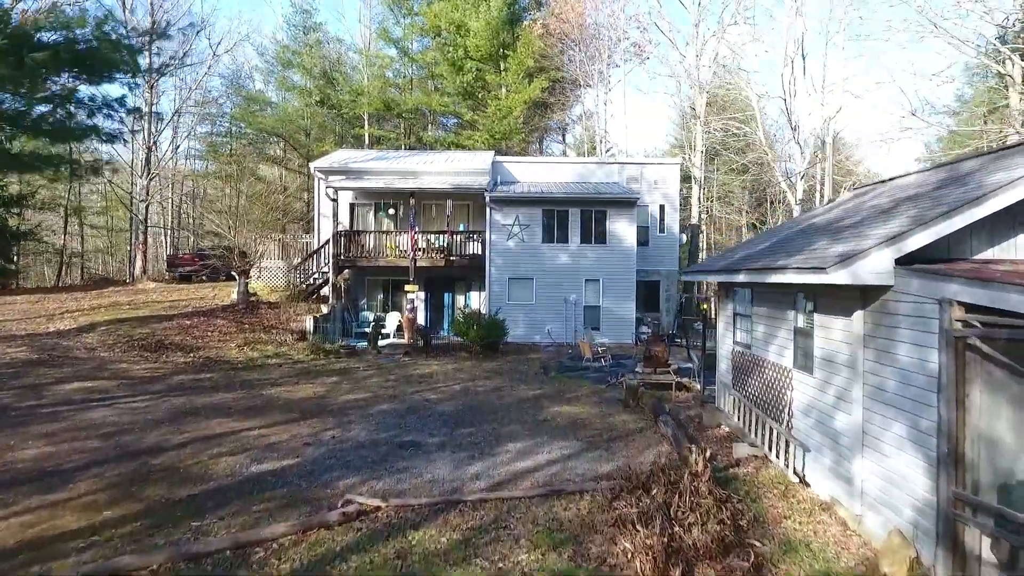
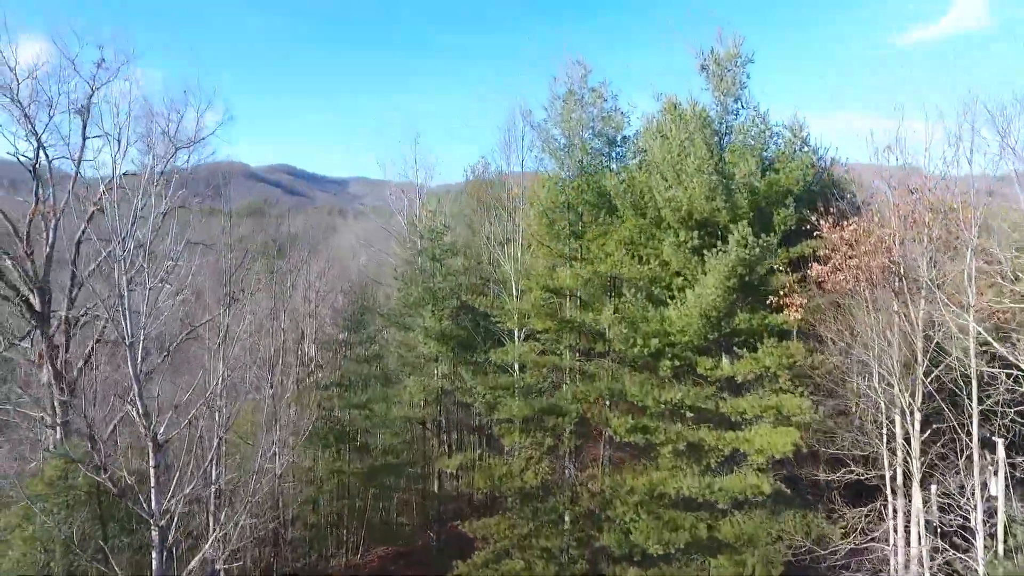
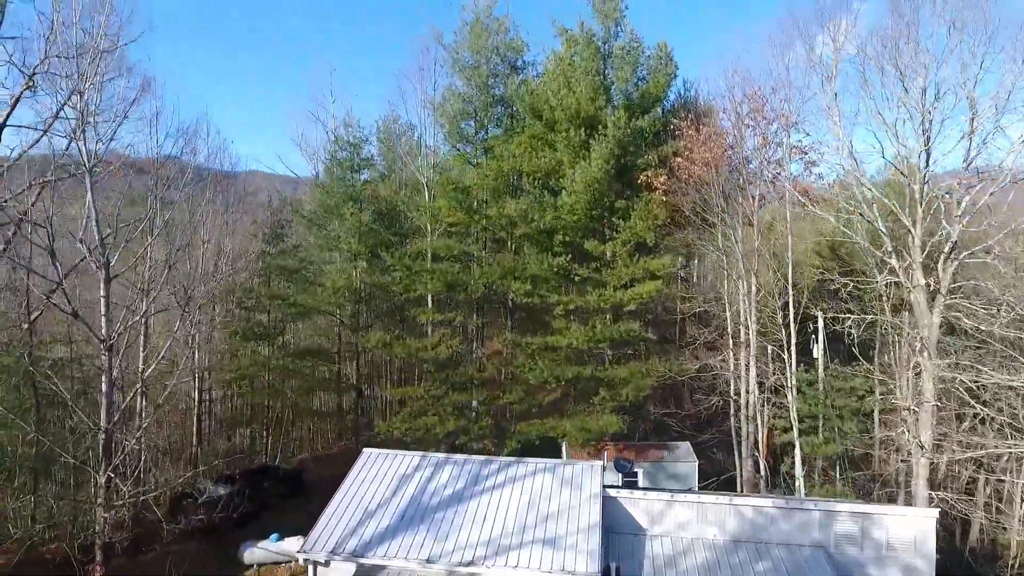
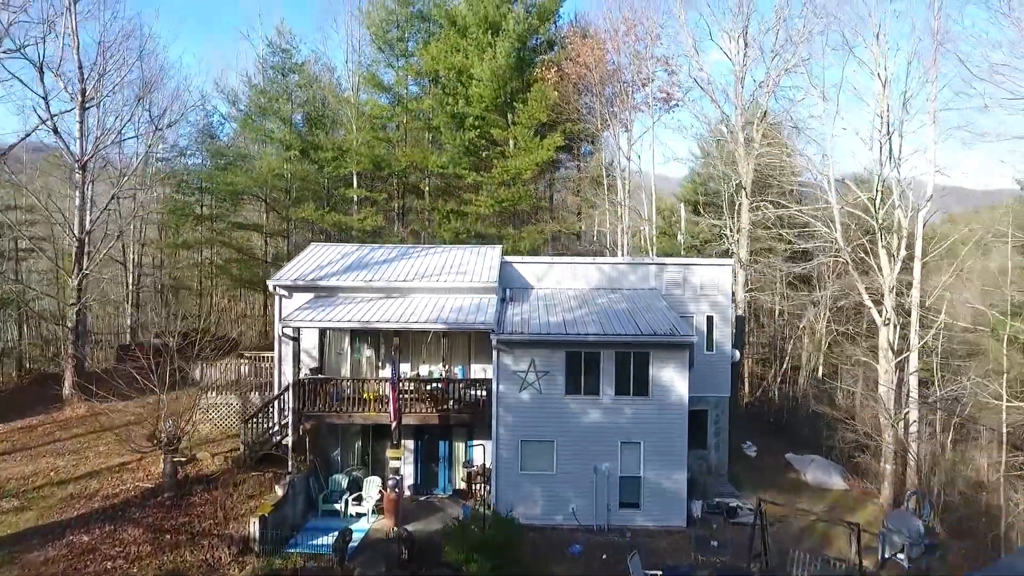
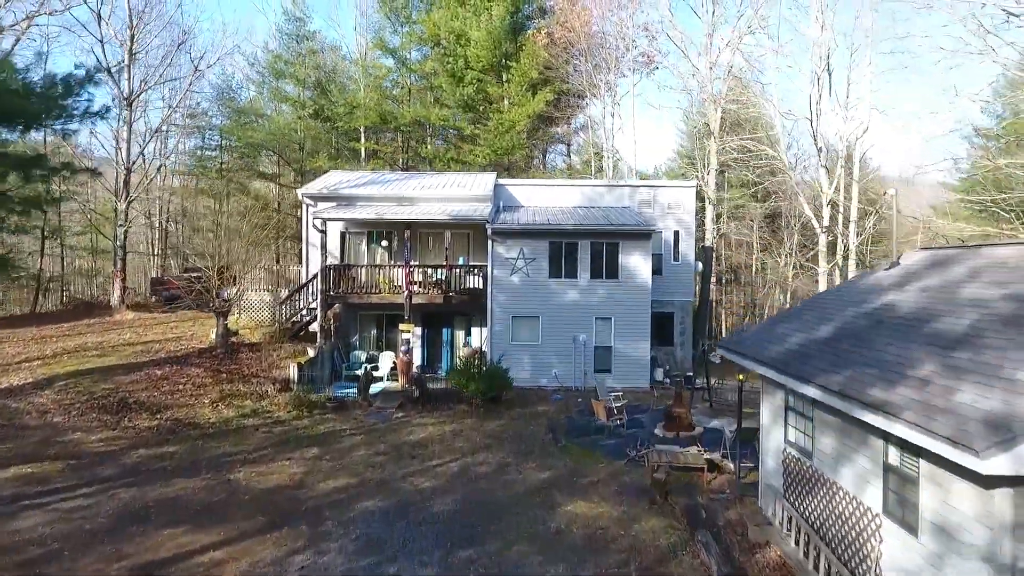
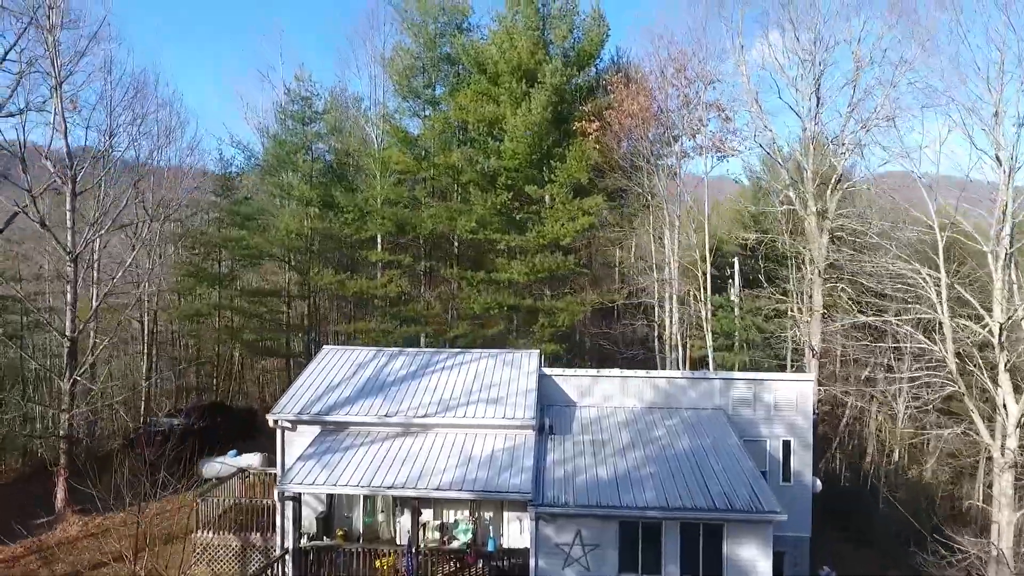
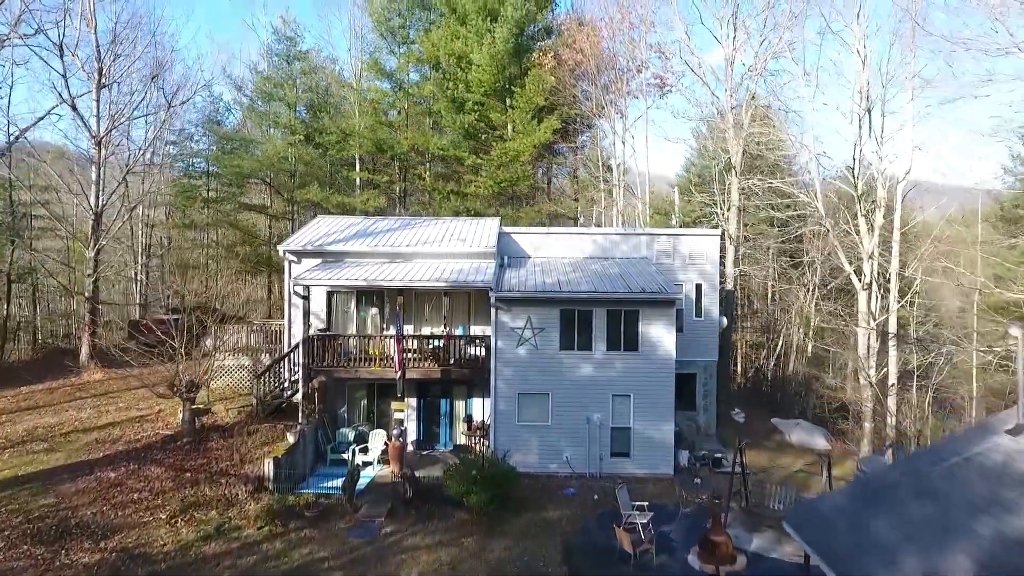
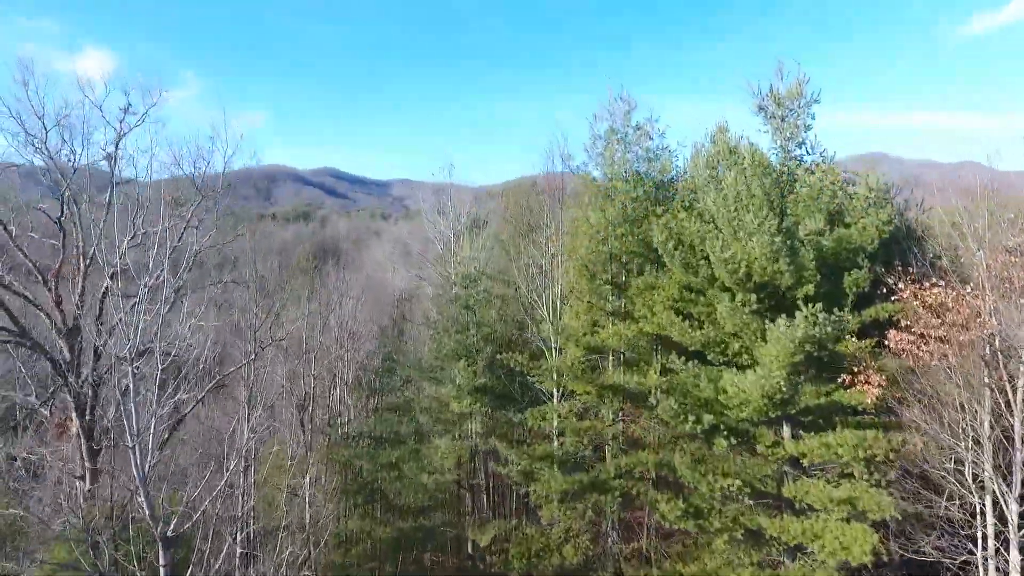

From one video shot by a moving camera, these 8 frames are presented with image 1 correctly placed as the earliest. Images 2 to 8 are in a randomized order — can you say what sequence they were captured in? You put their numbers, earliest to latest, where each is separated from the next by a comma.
5, 7, 4, 6, 3, 2, 8
